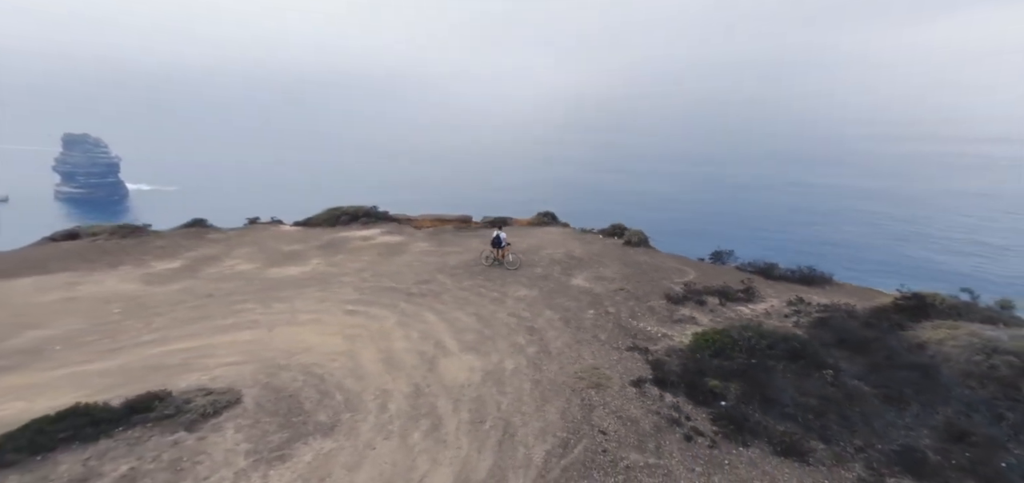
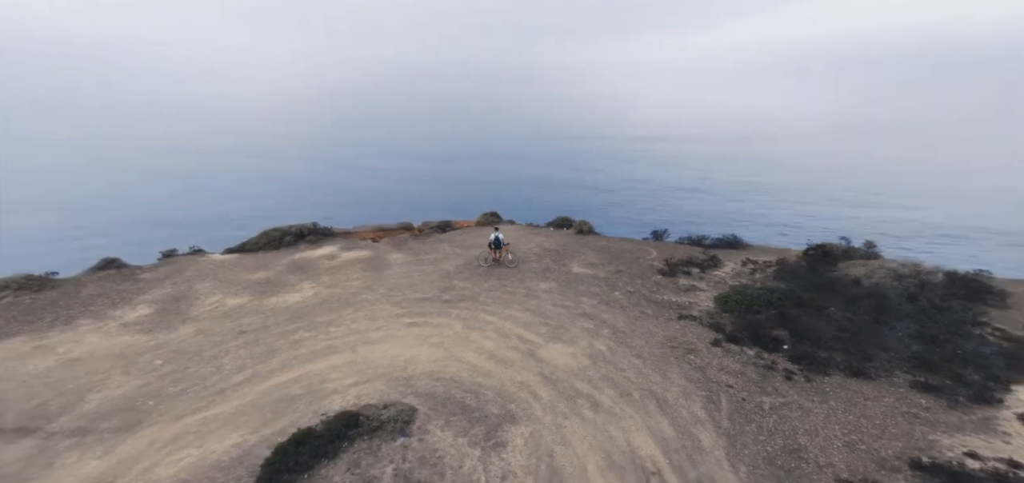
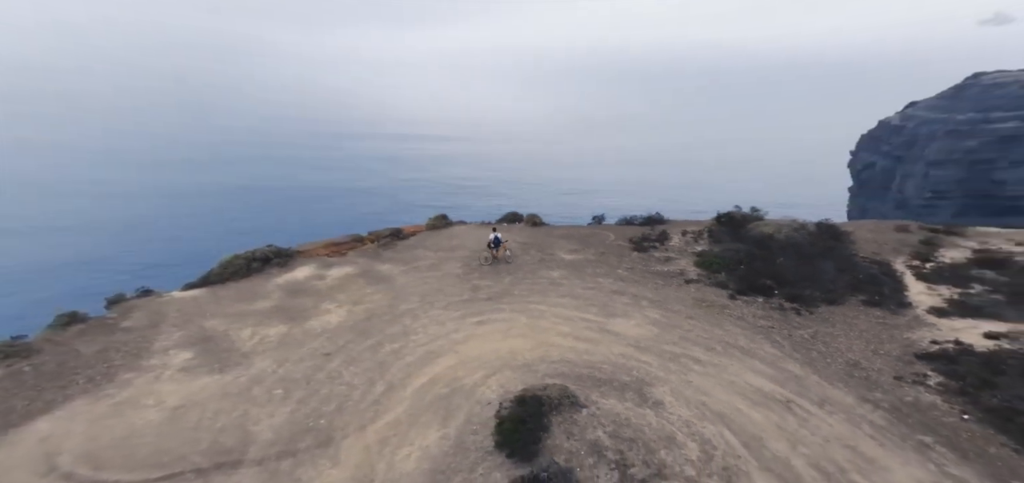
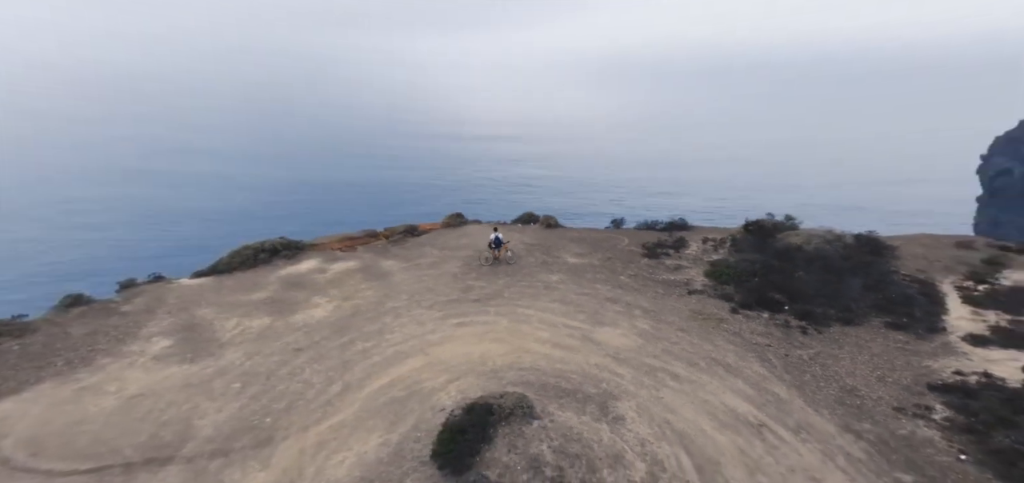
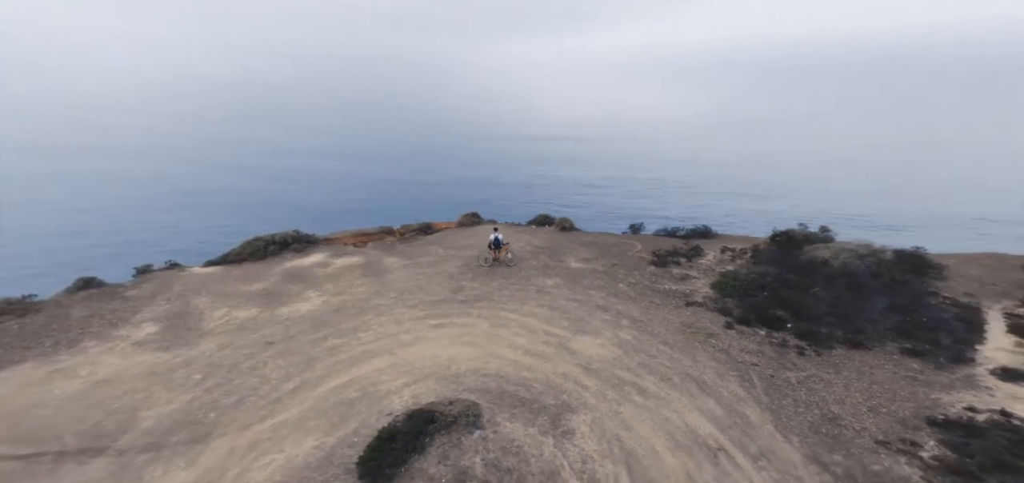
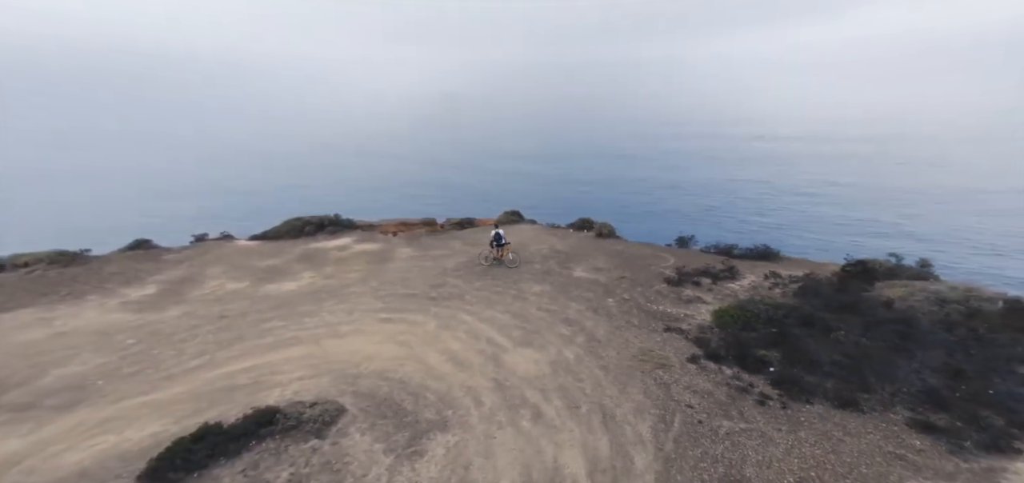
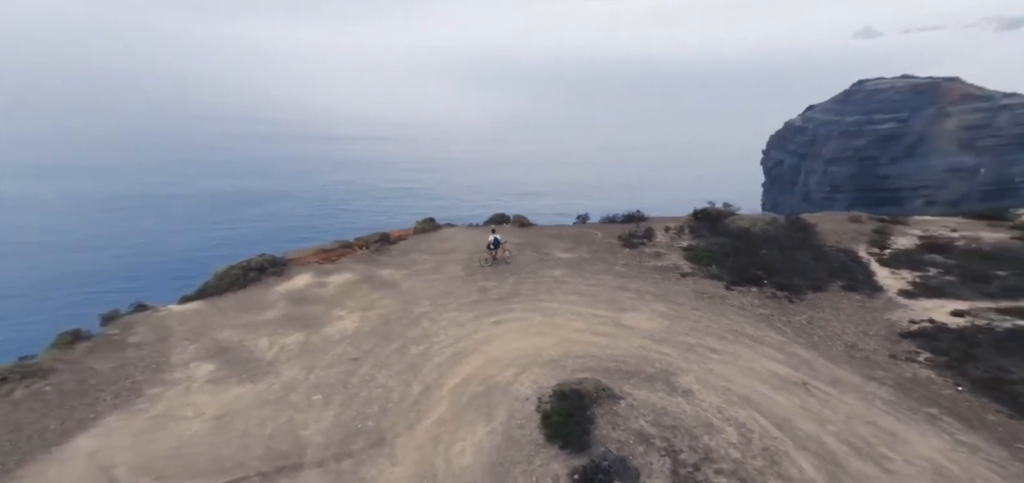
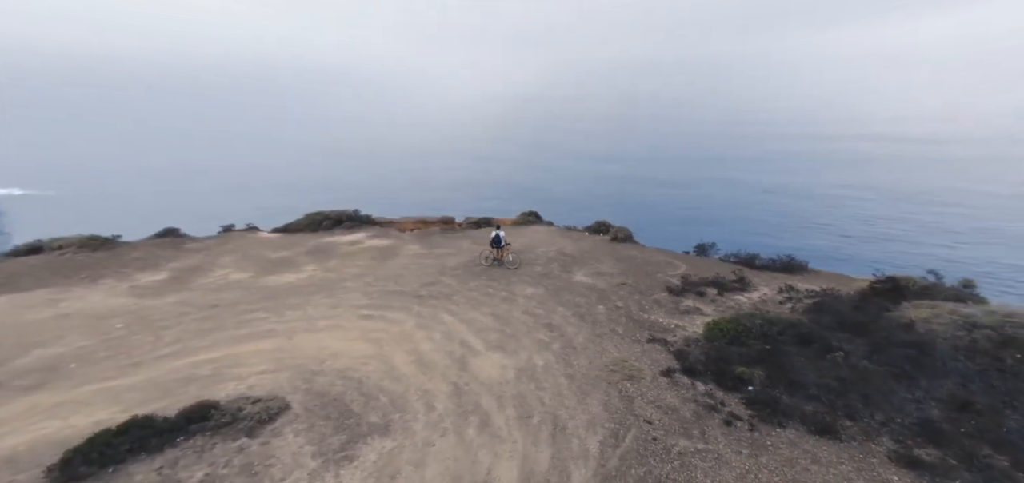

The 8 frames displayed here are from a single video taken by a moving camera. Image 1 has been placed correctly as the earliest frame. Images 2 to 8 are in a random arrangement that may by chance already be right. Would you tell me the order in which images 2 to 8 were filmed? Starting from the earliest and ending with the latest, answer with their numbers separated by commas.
8, 6, 2, 5, 4, 3, 7
